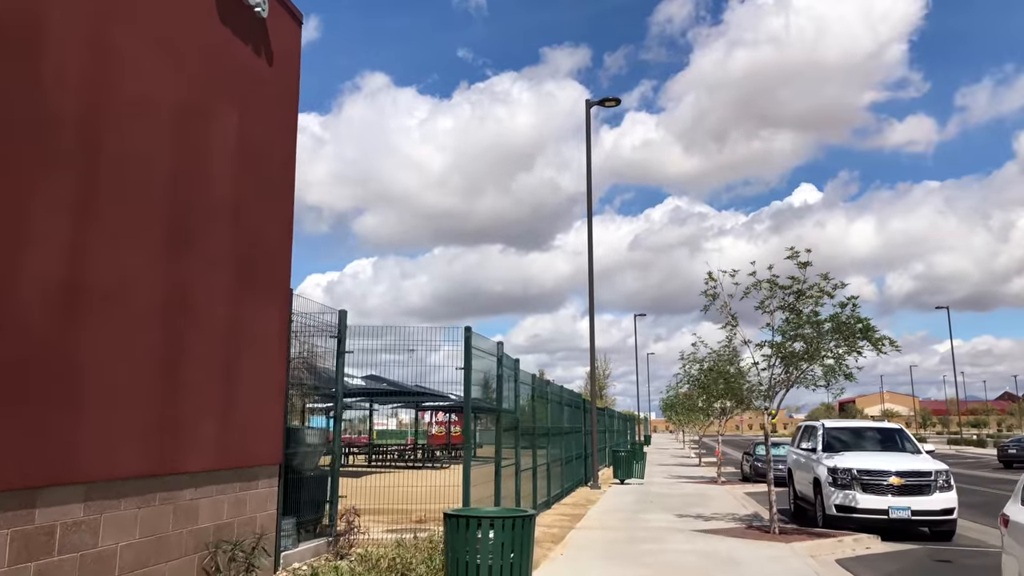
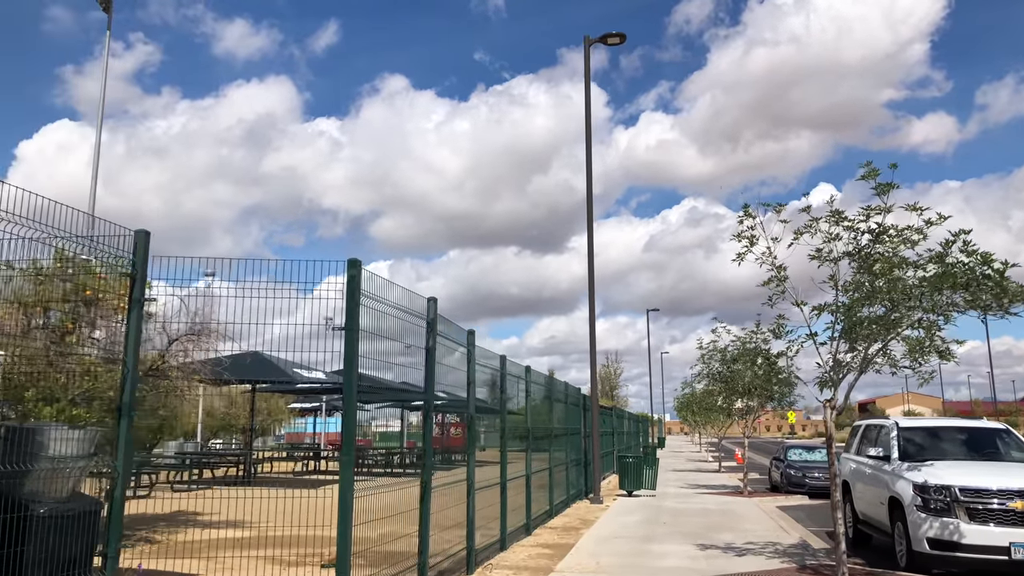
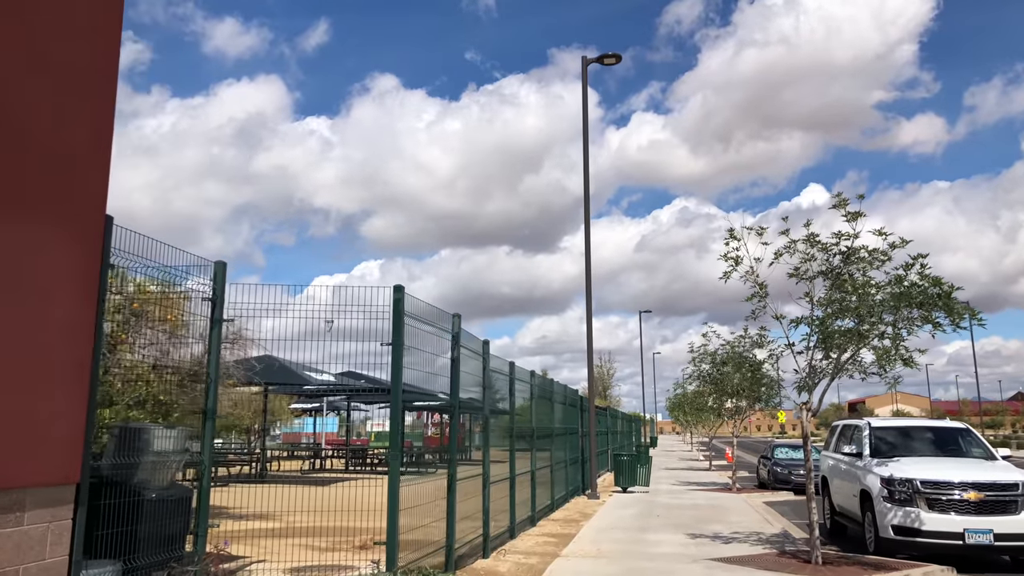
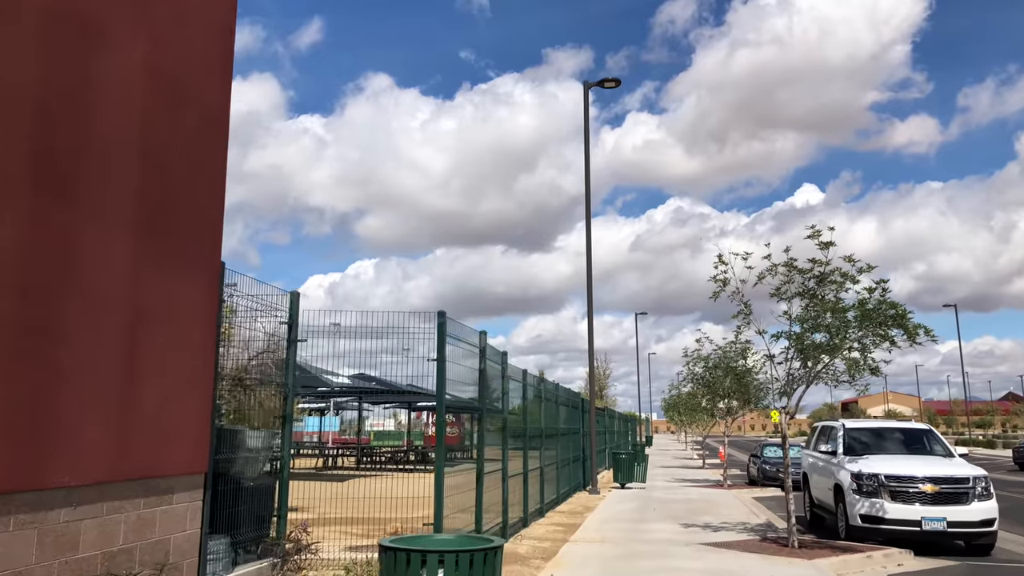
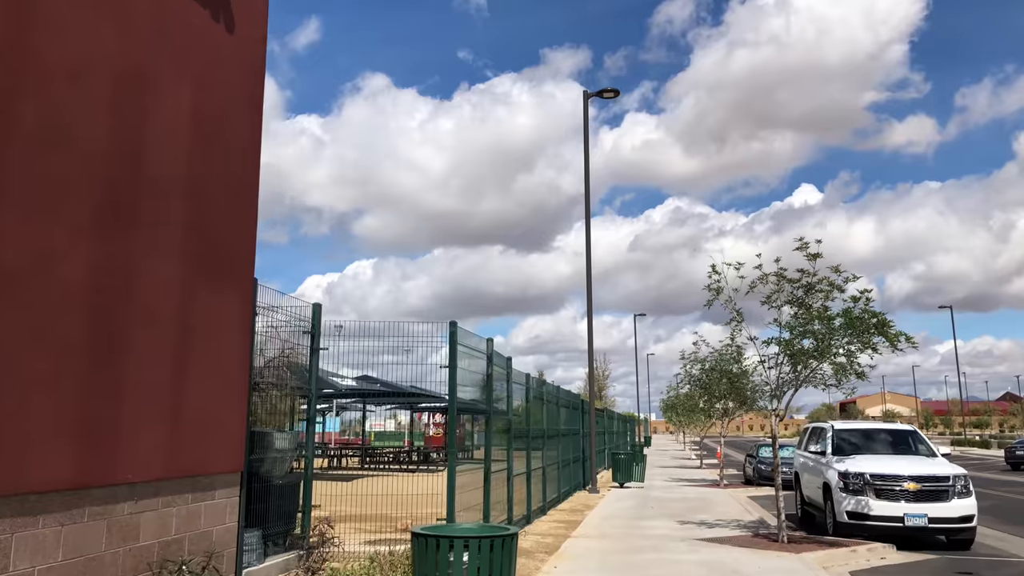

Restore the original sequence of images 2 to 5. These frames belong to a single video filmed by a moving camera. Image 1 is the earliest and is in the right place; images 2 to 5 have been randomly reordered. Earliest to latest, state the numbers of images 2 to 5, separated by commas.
5, 4, 3, 2
